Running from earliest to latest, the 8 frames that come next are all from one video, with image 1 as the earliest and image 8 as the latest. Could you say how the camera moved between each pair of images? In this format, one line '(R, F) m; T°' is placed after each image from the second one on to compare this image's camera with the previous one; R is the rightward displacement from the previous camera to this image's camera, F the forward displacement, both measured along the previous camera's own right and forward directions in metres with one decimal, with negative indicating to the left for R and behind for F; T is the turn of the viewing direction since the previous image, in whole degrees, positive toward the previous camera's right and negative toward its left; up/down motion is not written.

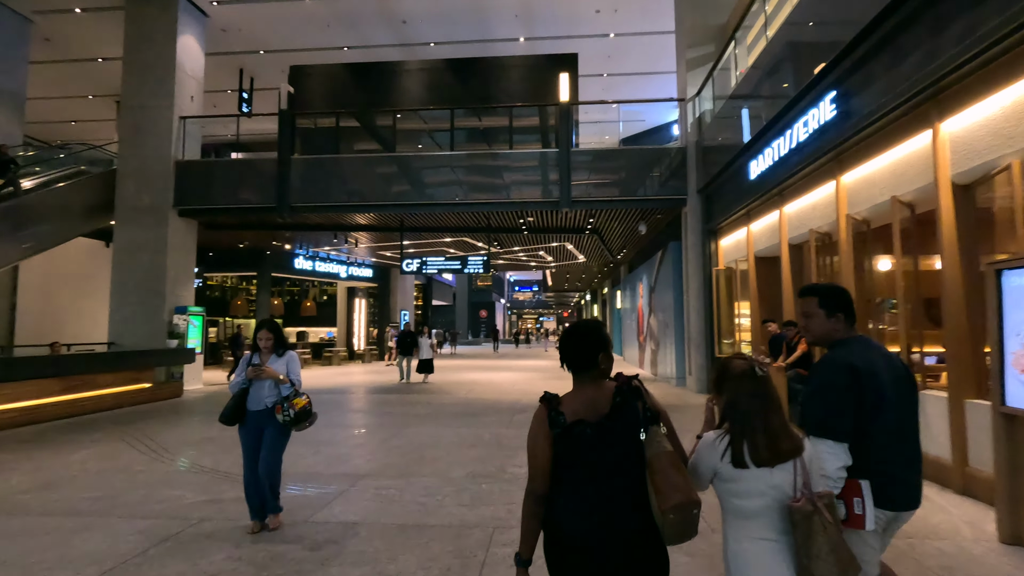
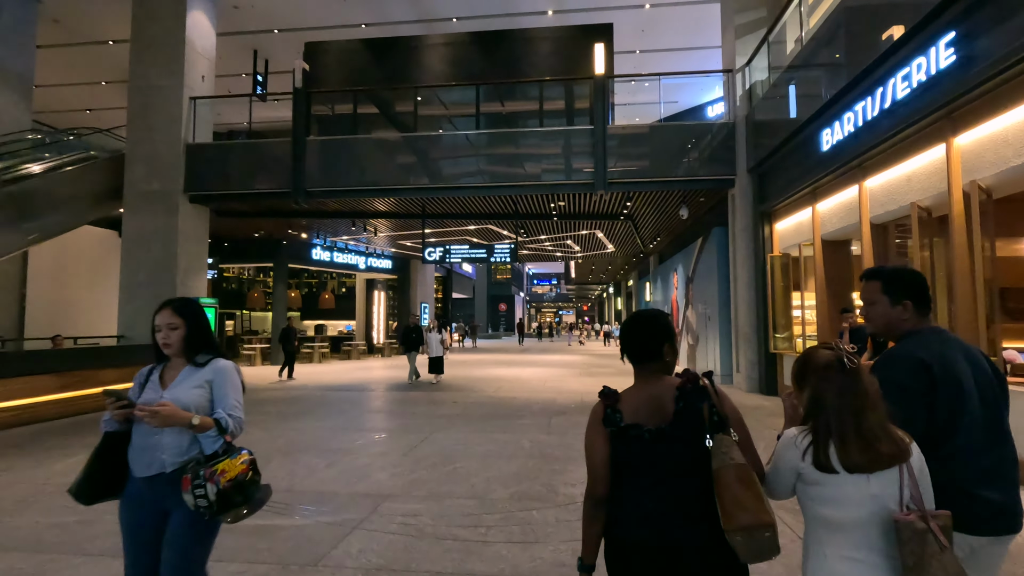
(-0.3, +0.9) m; -2°
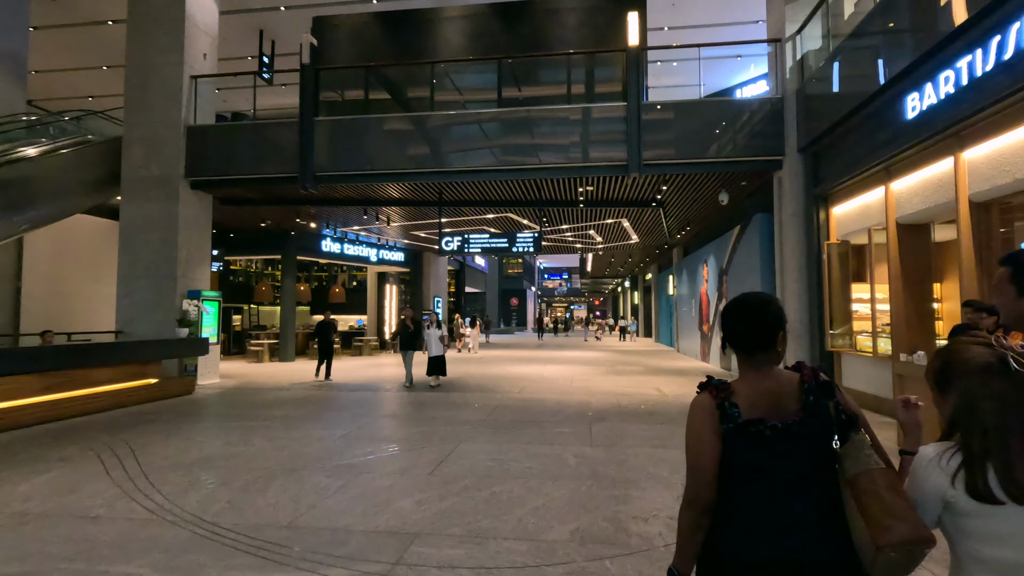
(-0.3, +0.9) m; -1°
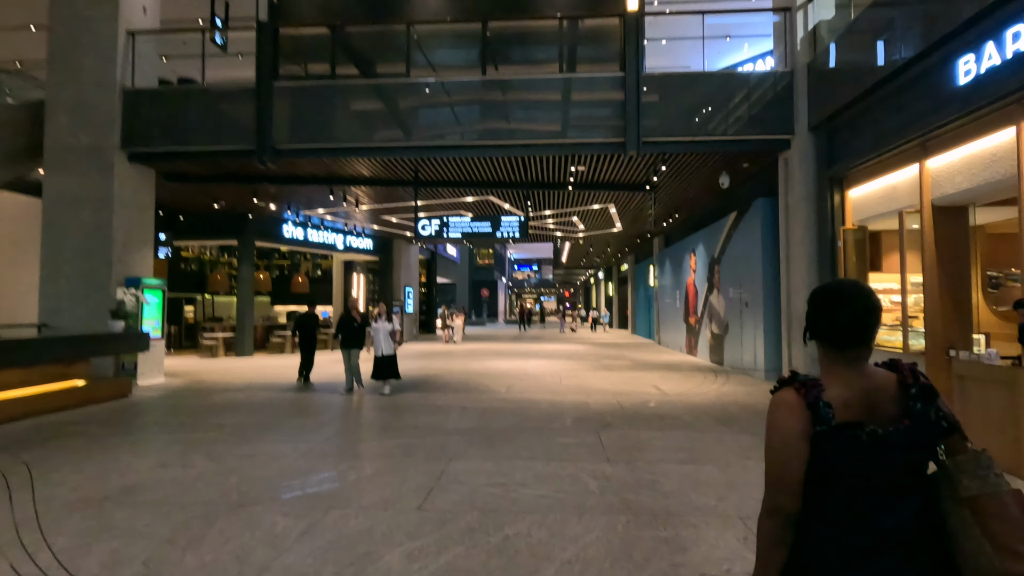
(-0.3, +1.1) m; +3°
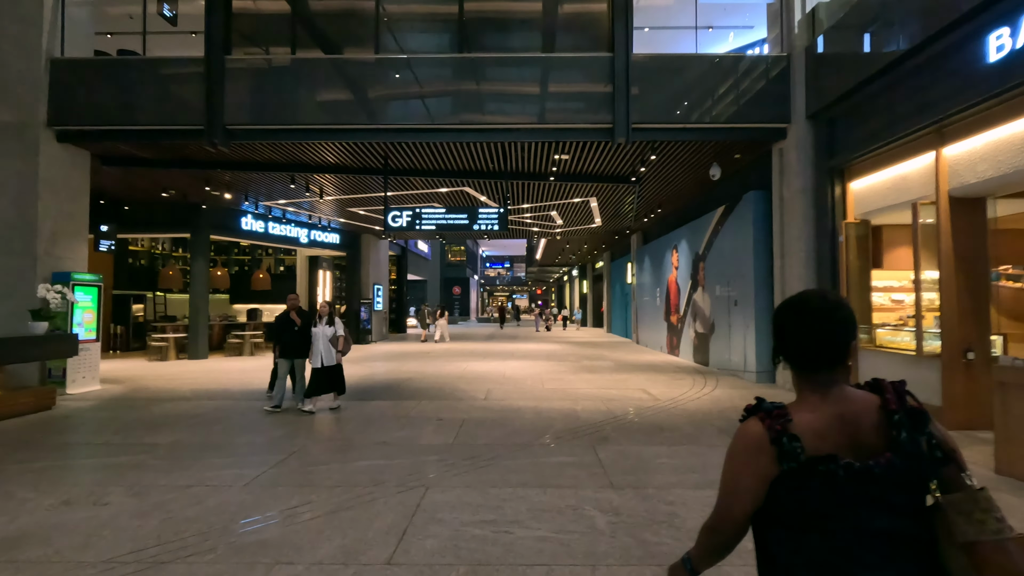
(-0.1, +0.8) m; +3°
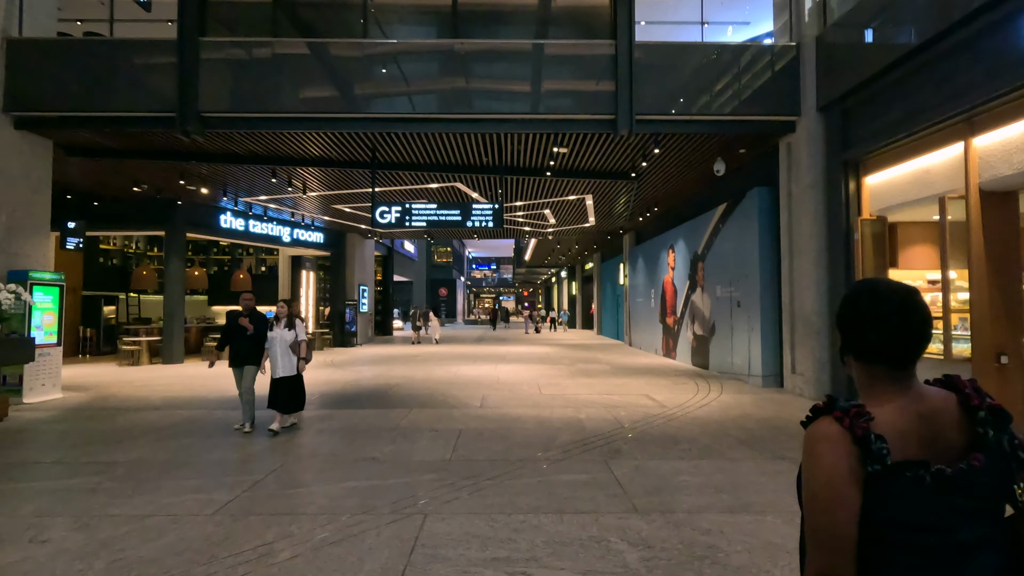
(-0.2, +0.5) m; +2°
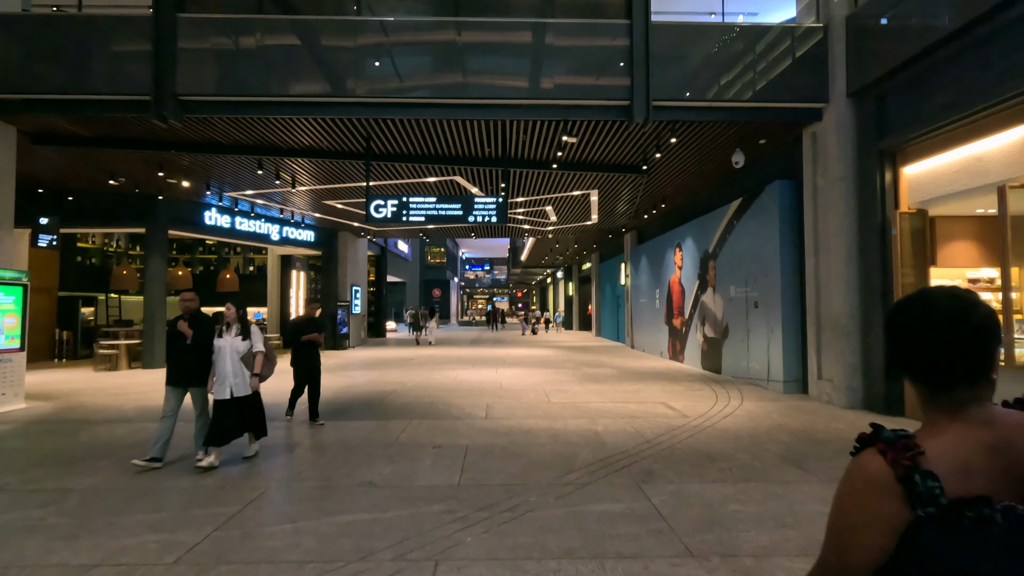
(-0.2, +0.7) m; +1°
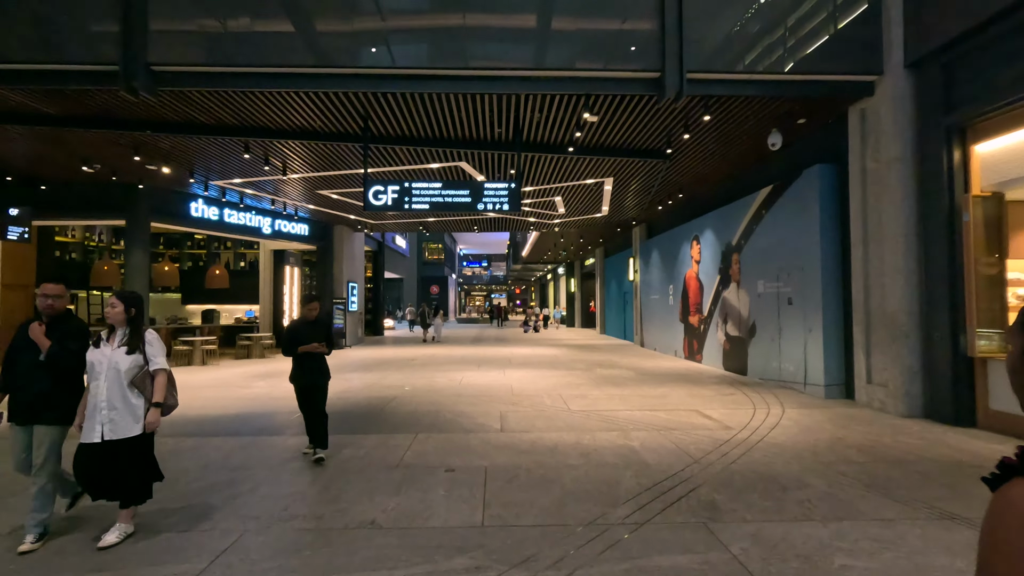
(-0.3, +0.9) m; 0°
